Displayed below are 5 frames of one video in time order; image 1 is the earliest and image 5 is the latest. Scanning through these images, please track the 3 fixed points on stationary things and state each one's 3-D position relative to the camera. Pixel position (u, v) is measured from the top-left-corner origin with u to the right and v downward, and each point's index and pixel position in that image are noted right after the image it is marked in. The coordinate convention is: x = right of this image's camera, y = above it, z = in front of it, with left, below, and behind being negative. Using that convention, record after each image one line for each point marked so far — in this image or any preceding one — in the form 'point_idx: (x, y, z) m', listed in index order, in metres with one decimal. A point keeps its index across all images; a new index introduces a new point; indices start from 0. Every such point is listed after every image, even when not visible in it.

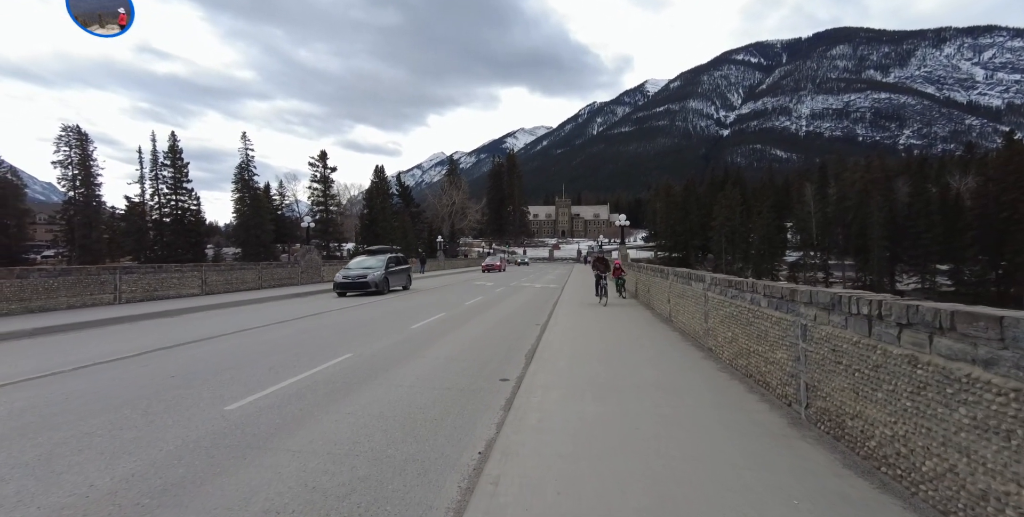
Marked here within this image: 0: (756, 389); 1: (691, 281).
0: (+2.8, -1.5, +5.4) m
1: (+3.6, -0.5, +9.4) m
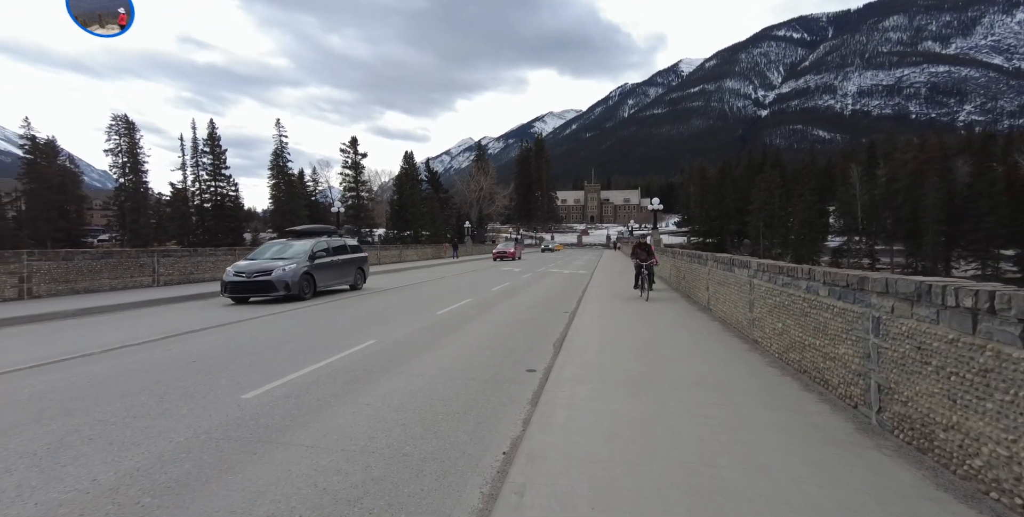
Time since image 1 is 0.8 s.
0: (+3.1, -1.3, +4.8) m
1: (+4.2, -0.2, +8.7) m
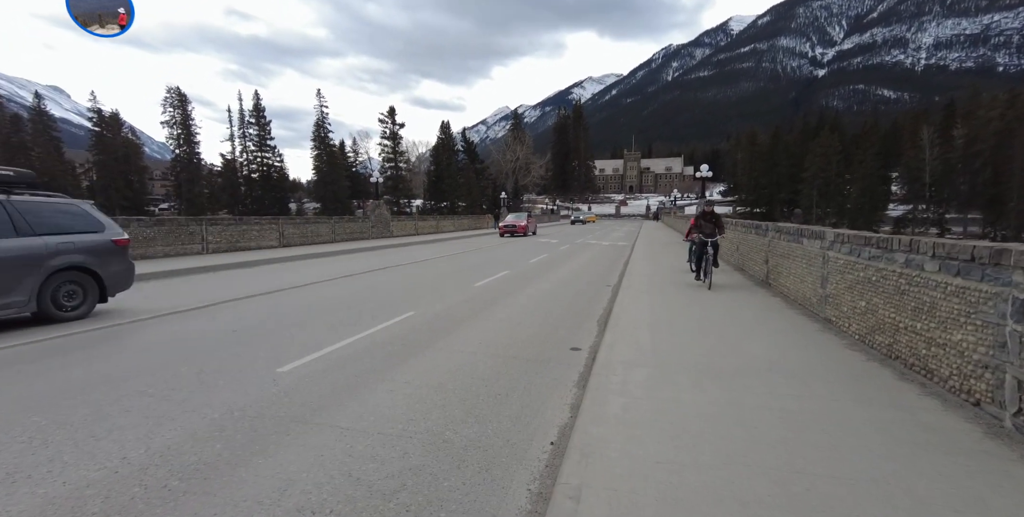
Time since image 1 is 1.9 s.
0: (+3.6, -1.1, +4.2) m
1: (+4.9, +0.3, +7.9) m
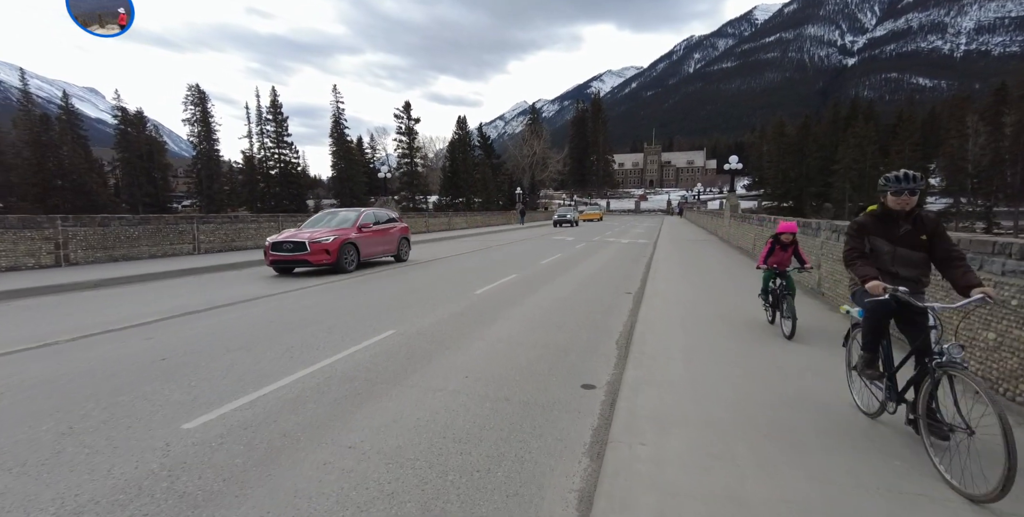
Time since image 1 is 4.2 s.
0: (+3.4, -1.2, +2.7) m
1: (+4.9, +0.2, +6.3) m
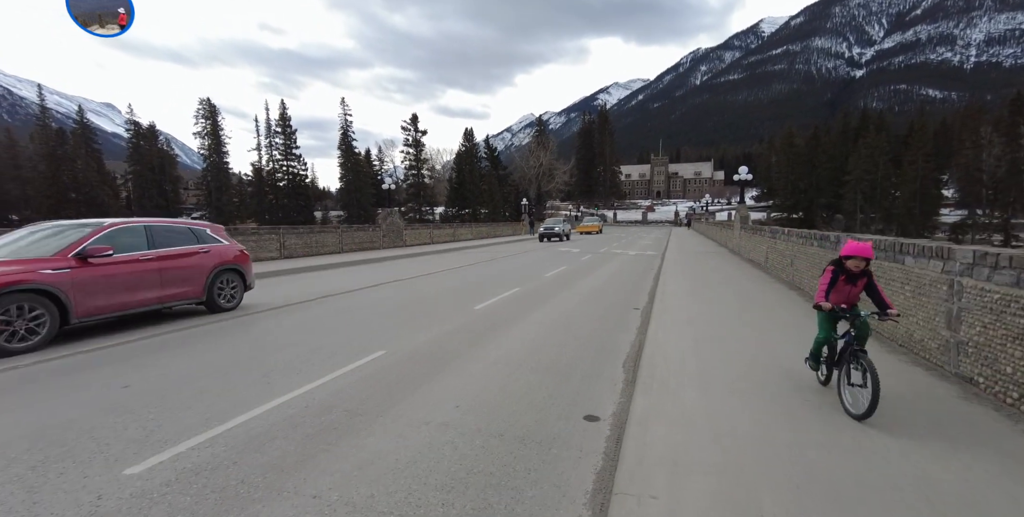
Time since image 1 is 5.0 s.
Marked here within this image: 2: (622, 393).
0: (+3.3, -1.3, +2.1) m
1: (+4.9, 0.0, +5.8) m
2: (+1.2, -1.4, +4.9) m
